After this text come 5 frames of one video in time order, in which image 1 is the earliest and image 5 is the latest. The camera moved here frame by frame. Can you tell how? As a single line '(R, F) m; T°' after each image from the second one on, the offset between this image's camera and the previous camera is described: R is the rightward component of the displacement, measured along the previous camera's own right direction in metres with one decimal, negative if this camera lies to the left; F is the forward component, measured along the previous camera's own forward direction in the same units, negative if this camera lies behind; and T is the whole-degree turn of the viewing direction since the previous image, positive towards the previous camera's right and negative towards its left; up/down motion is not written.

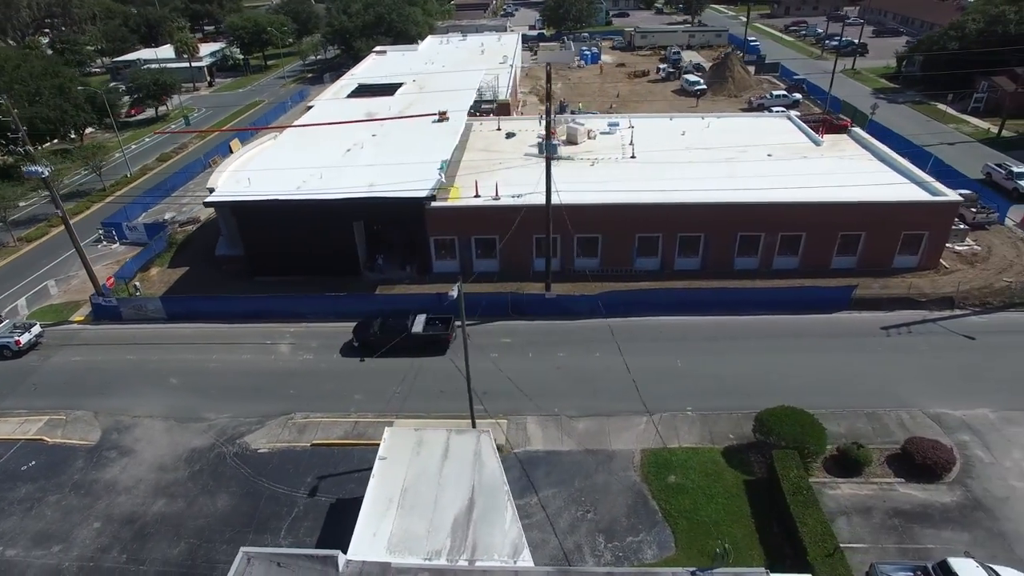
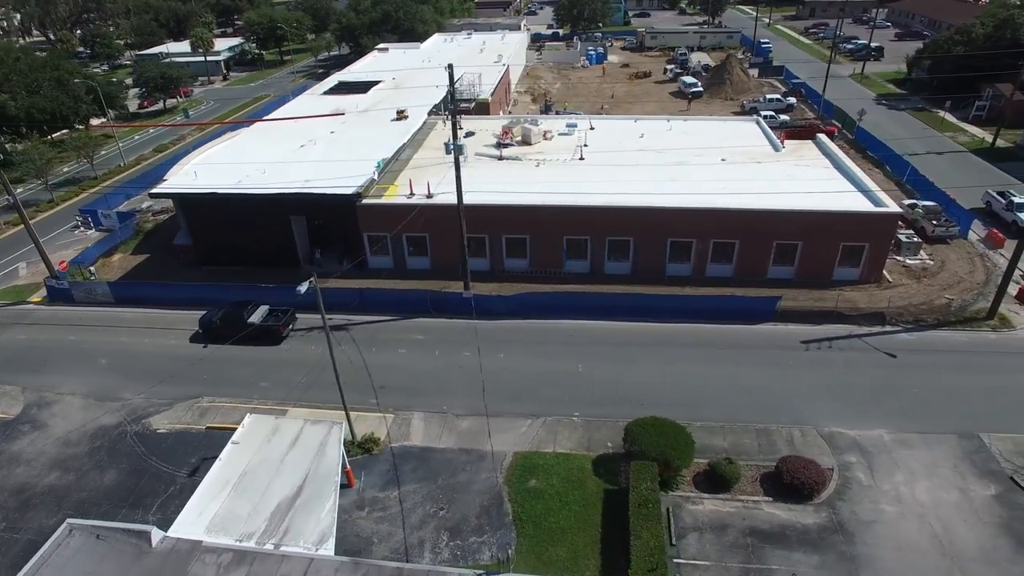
(+5.4, 0.0) m; -4°
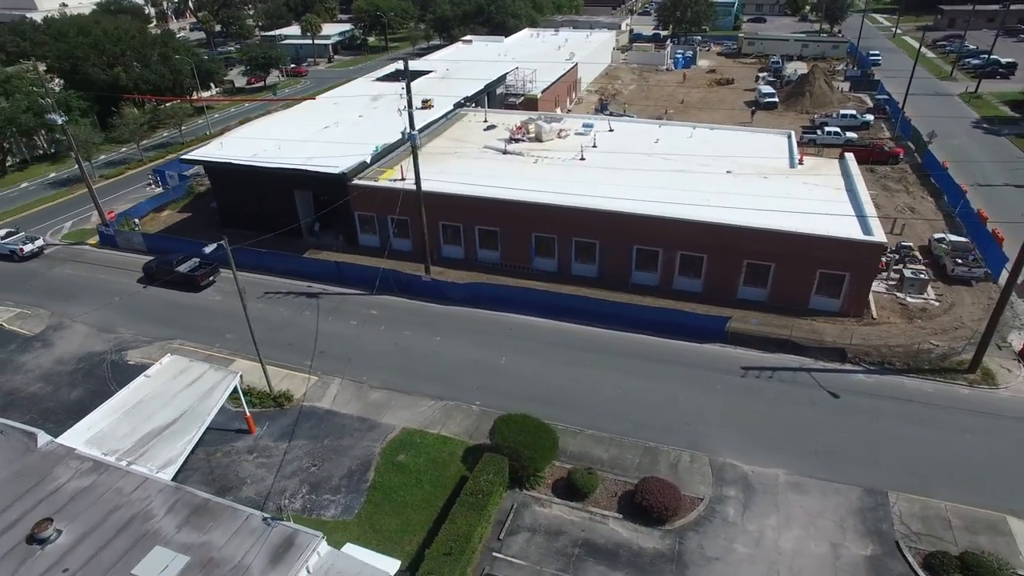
(+7.3, +0.1) m; -11°
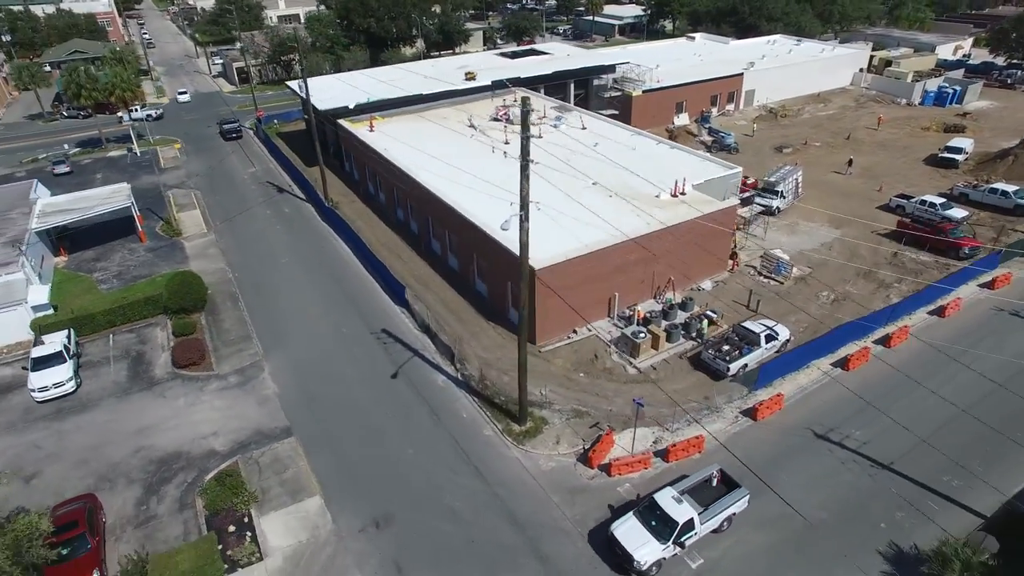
(+26.7, +4.4) m; -33°
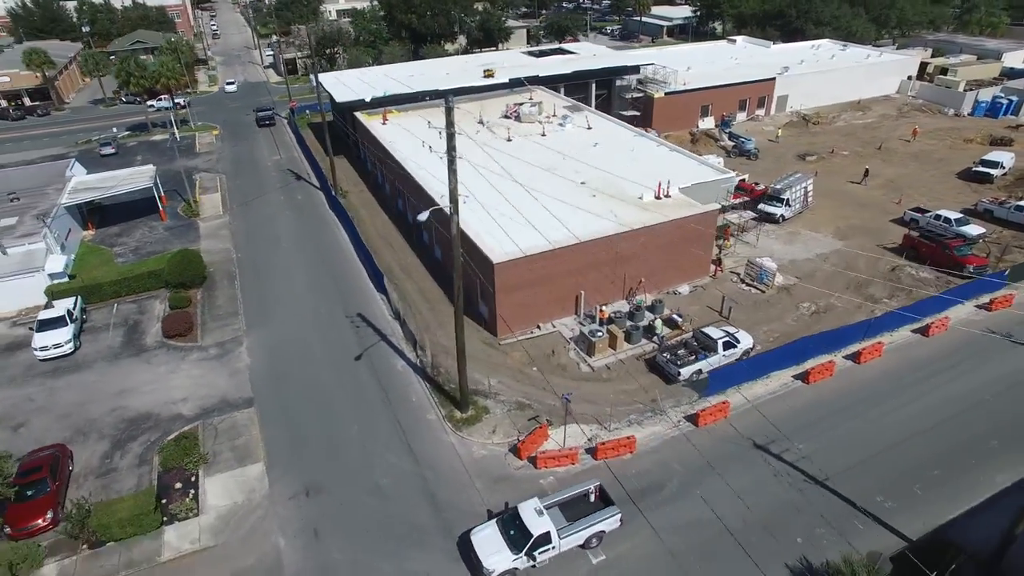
(+3.7, -0.4) m; -5°
